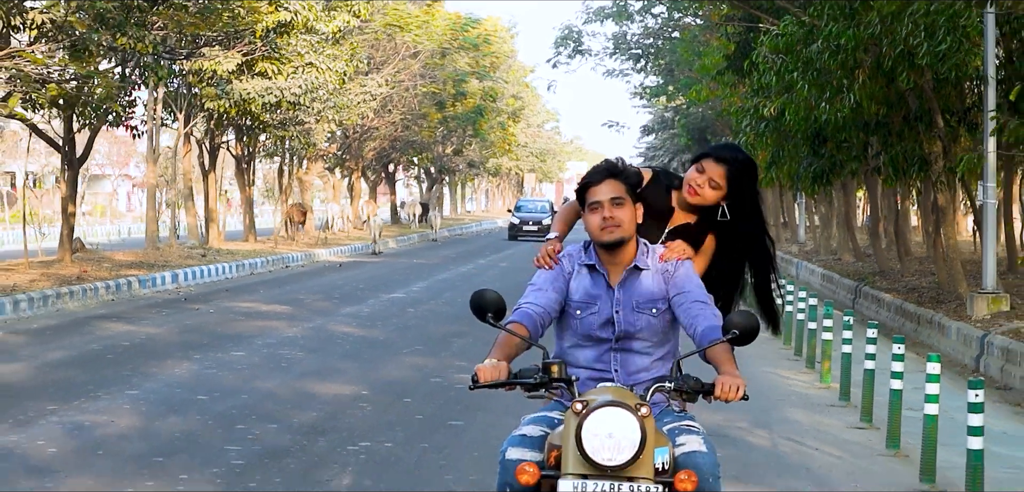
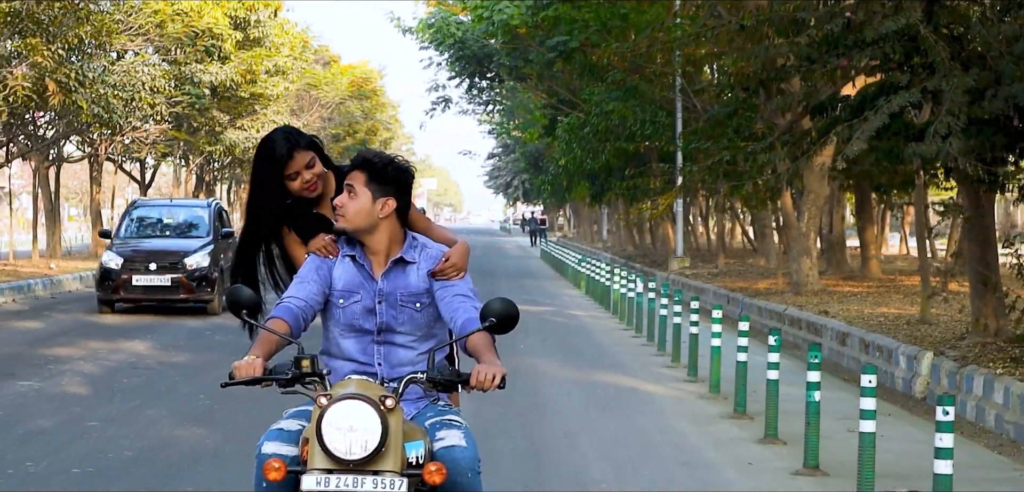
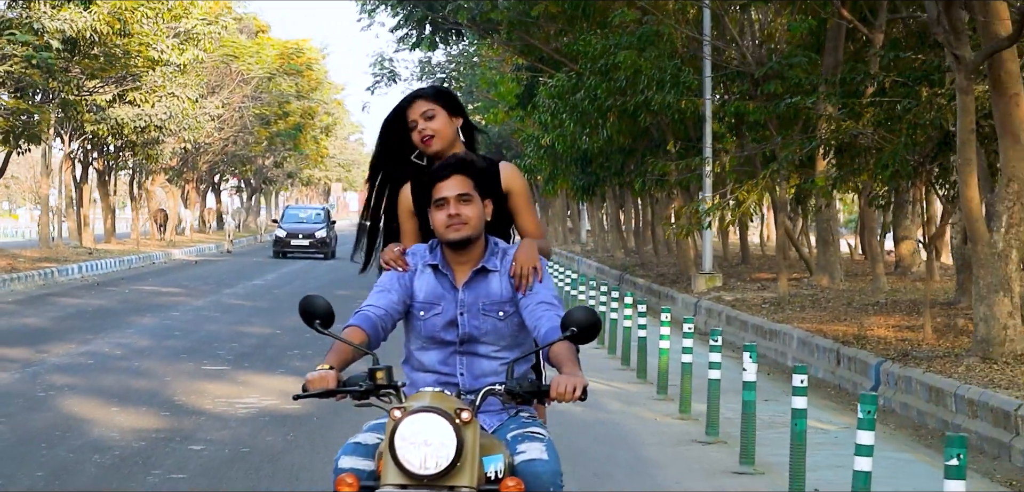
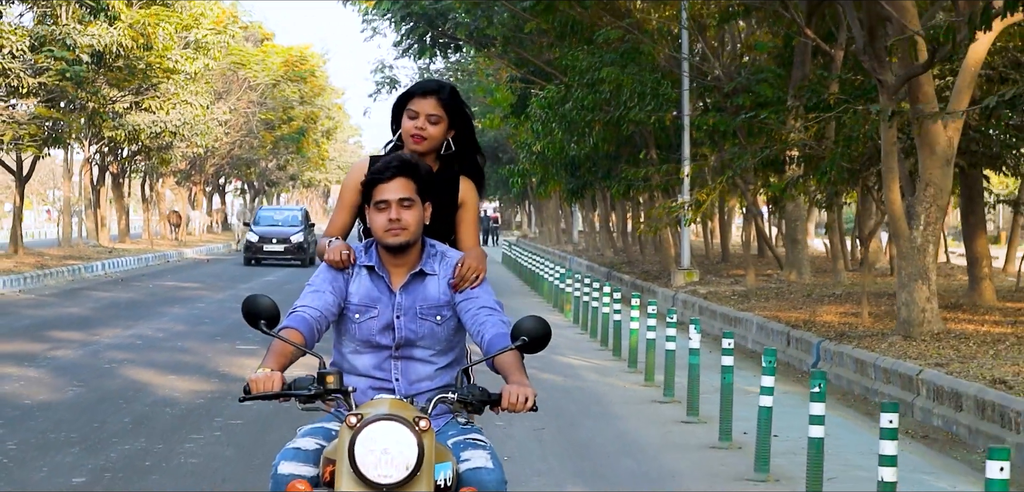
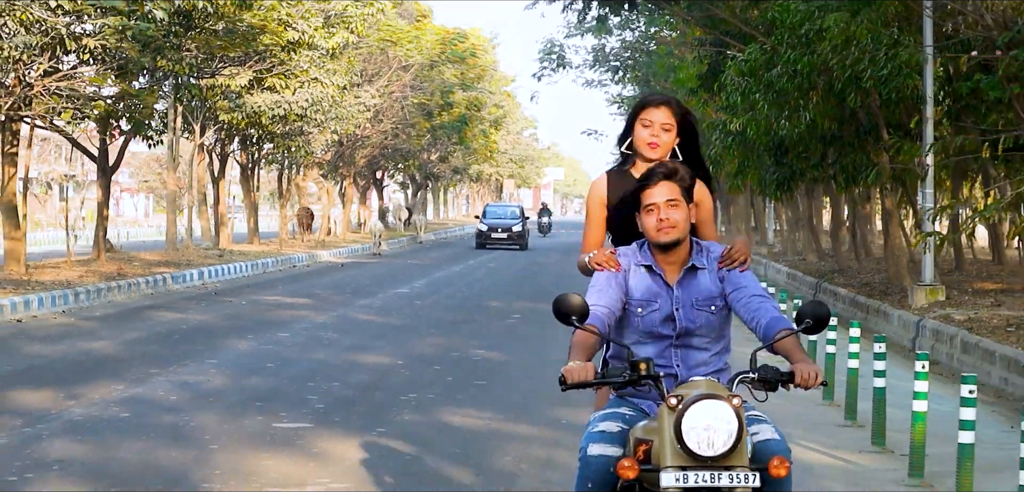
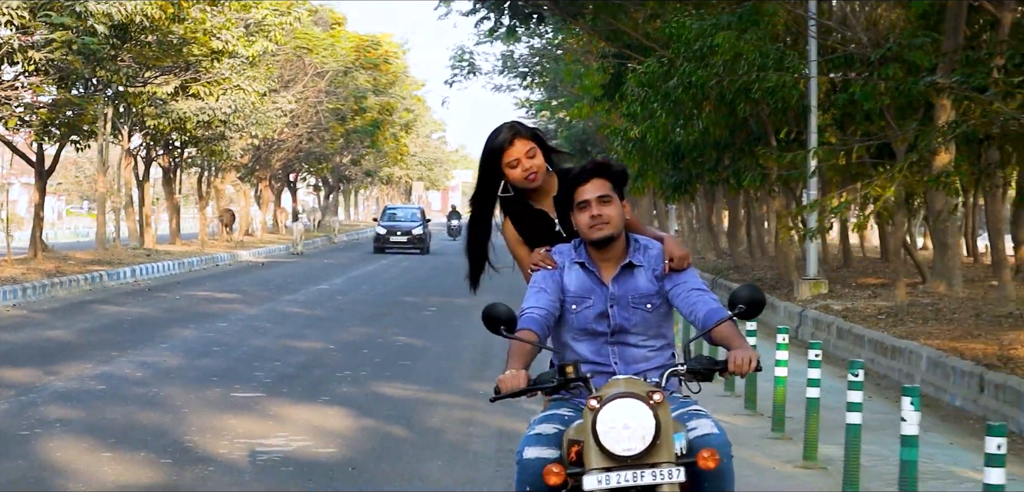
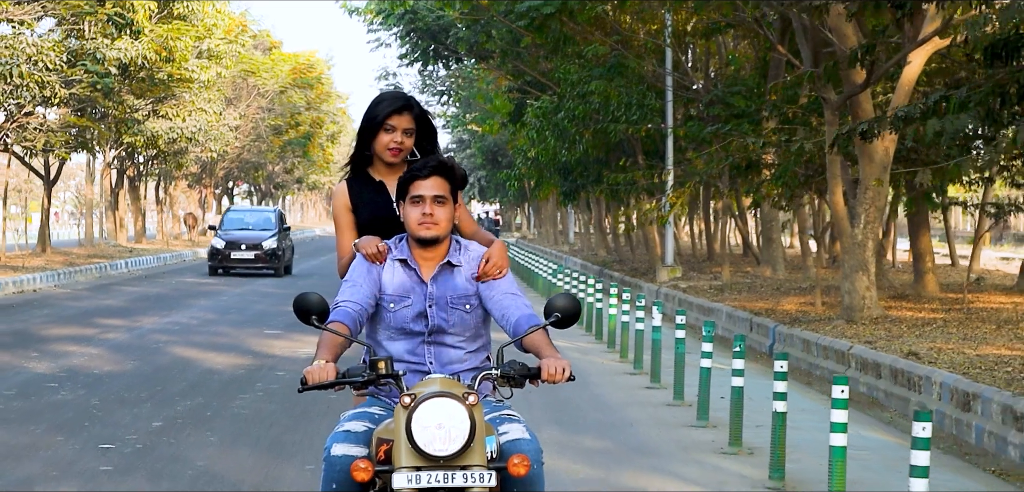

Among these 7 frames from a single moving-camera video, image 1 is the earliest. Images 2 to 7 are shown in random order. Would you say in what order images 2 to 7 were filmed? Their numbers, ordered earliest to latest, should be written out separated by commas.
5, 6, 3, 4, 7, 2
